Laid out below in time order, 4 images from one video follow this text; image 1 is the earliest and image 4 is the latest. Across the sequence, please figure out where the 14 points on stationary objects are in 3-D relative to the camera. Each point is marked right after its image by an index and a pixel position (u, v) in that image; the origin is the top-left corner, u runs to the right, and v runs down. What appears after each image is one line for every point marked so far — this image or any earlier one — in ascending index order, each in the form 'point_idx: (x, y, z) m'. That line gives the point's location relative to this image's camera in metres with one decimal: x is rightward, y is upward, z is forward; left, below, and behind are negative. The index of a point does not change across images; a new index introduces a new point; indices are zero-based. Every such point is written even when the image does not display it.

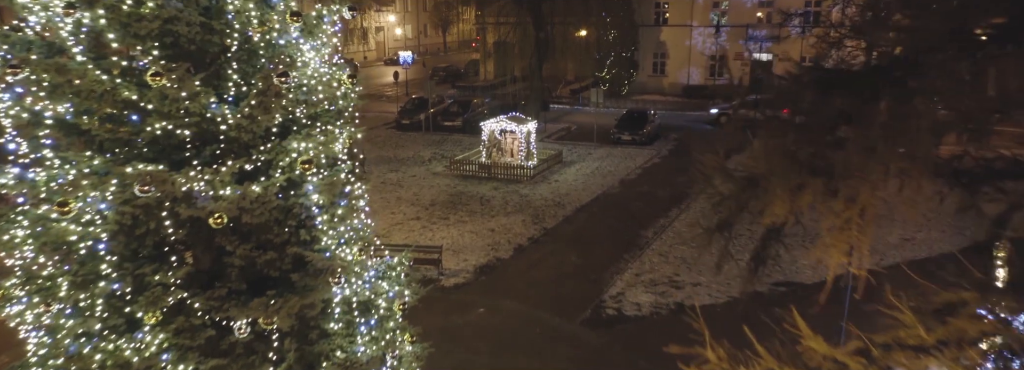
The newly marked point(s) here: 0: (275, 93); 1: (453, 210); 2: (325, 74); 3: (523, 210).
0: (-1.9, +0.7, +5.7) m
1: (-1.4, -0.6, +16.2) m
2: (-1.6, +1.0, +6.2) m
3: (+0.2, -0.6, +16.0) m
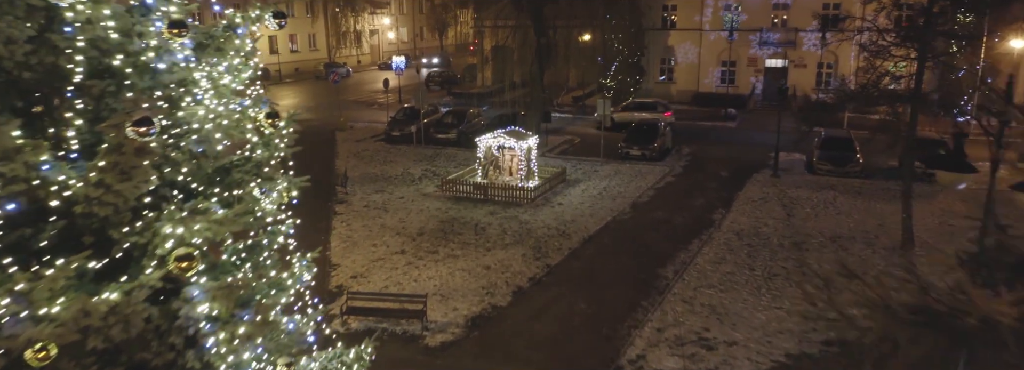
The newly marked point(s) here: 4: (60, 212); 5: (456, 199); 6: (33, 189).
0: (-1.9, +0.2, +3.7) m
1: (-1.4, -1.1, +14.2) m
2: (-1.7, +0.4, +4.2) m
3: (+0.2, -1.1, +14.0) m
4: (-2.3, -0.1, +3.6) m
5: (-1.4, -0.3, +17.3) m
6: (-2.4, 0.0, +3.5) m
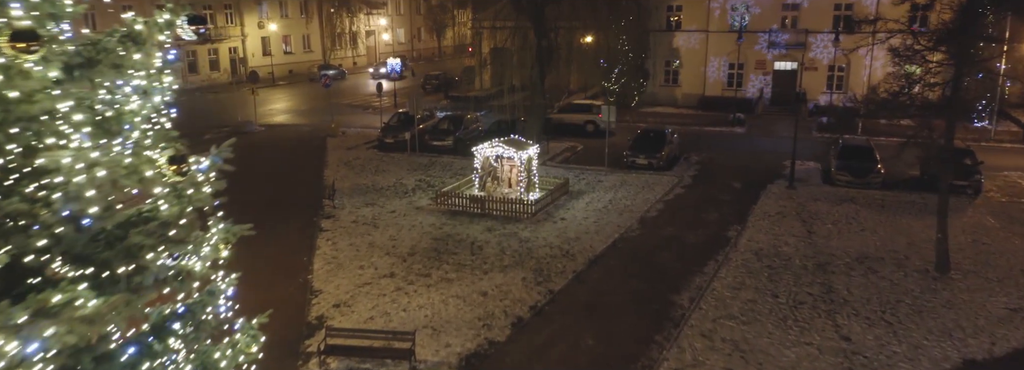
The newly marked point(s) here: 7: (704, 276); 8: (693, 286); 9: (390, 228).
0: (-1.9, -0.1, +2.6) m
1: (-1.4, -1.4, +13.1) m
2: (-1.7, +0.1, +3.1) m
3: (+0.2, -1.4, +12.9) m
4: (-2.3, -0.4, +2.5) m
5: (-1.4, -0.6, +16.2) m
6: (-2.4, -0.3, +2.4) m
7: (+3.3, -1.6, +12.2) m
8: (+3.0, -1.7, +11.8) m
9: (-2.6, -0.9, +15.2) m
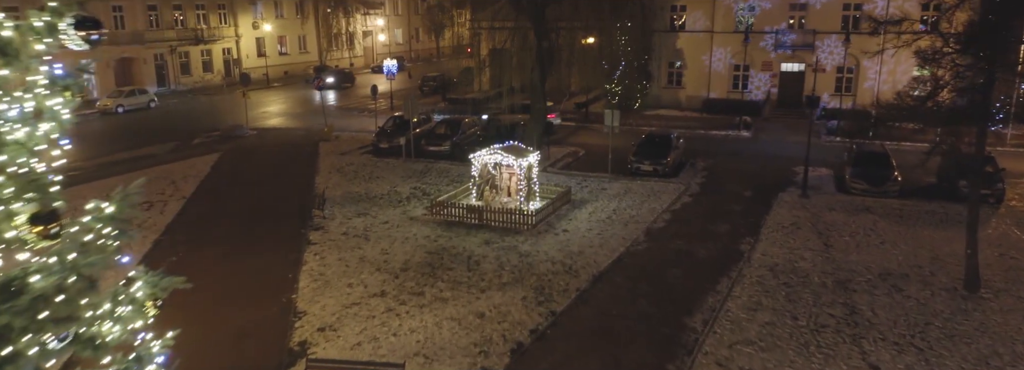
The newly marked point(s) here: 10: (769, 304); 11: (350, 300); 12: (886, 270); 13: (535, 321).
0: (-2.0, -0.3, +1.8) m
1: (-1.4, -1.6, +12.2) m
2: (-1.7, -0.1, +2.3) m
3: (+0.2, -1.6, +12.1) m
4: (-2.3, -0.6, +1.6) m
5: (-1.4, -0.8, +15.4) m
6: (-2.4, -0.5, +1.5) m
7: (+3.3, -1.8, +11.4) m
8: (+3.0, -1.9, +11.0) m
9: (-2.6, -1.1, +14.3) m
10: (+4.0, -1.8, +11.0) m
11: (-2.6, -1.8, +11.4) m
12: (+6.6, -1.5, +12.5) m
13: (+0.4, -2.0, +10.5) m
